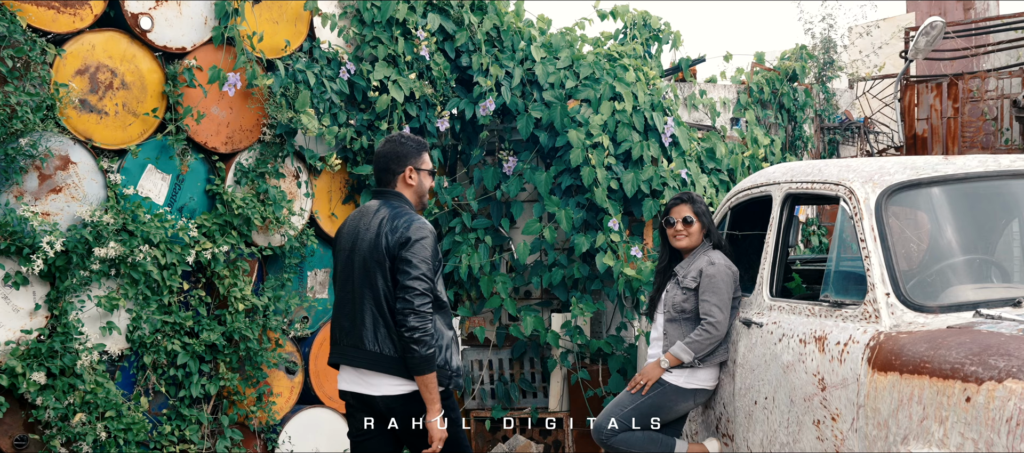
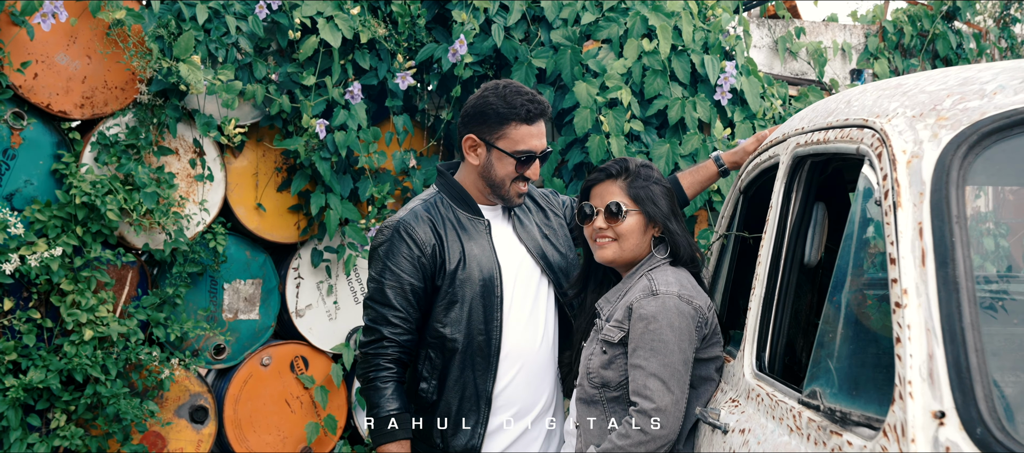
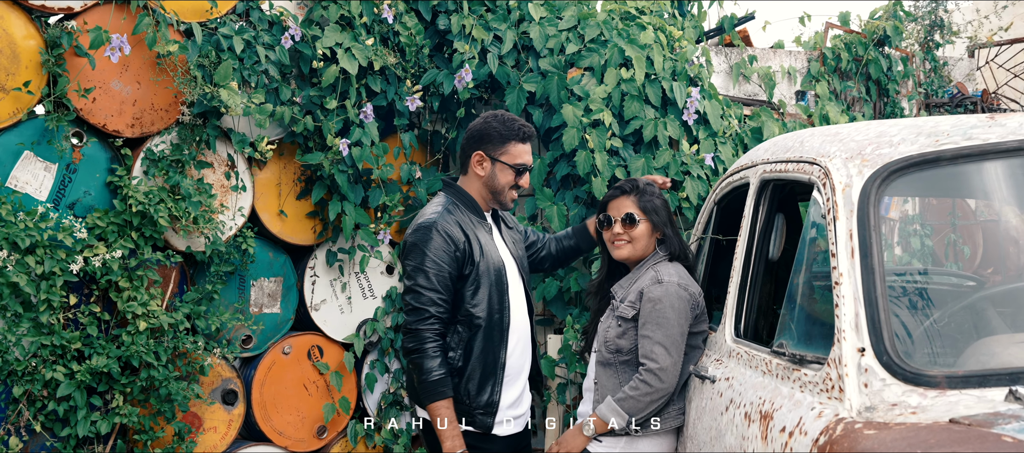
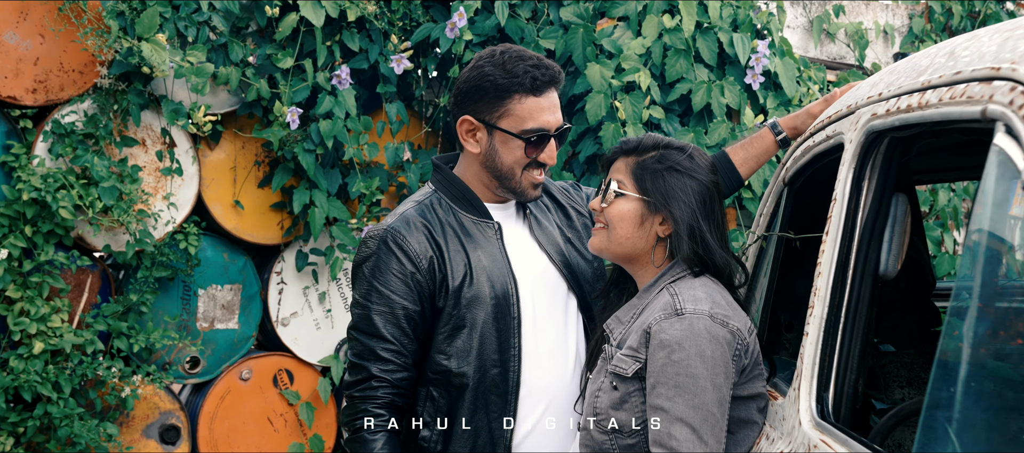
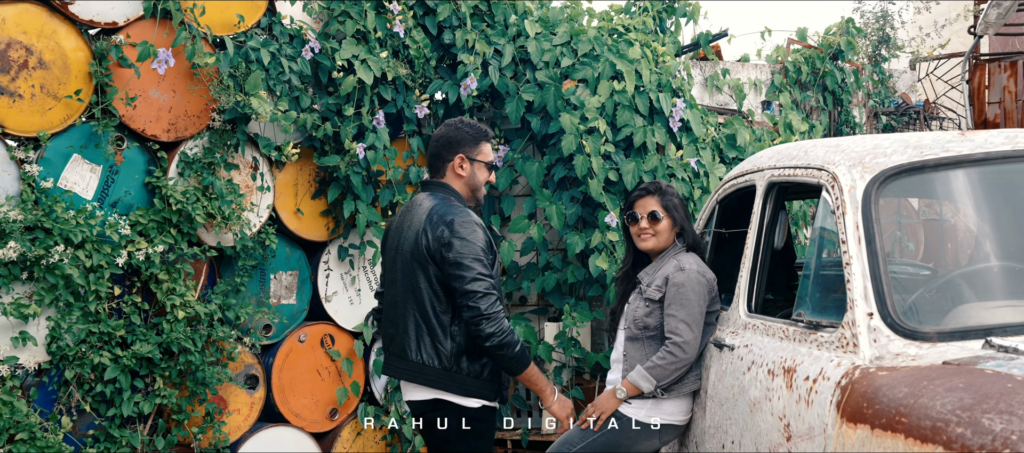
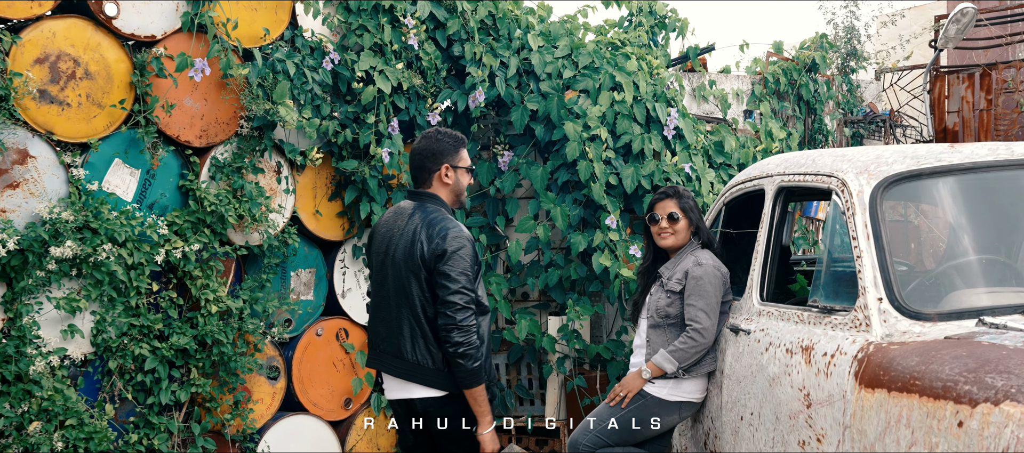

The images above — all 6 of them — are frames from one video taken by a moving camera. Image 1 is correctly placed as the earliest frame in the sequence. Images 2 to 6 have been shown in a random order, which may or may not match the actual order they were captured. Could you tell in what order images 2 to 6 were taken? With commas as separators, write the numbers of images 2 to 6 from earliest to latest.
6, 5, 3, 2, 4
